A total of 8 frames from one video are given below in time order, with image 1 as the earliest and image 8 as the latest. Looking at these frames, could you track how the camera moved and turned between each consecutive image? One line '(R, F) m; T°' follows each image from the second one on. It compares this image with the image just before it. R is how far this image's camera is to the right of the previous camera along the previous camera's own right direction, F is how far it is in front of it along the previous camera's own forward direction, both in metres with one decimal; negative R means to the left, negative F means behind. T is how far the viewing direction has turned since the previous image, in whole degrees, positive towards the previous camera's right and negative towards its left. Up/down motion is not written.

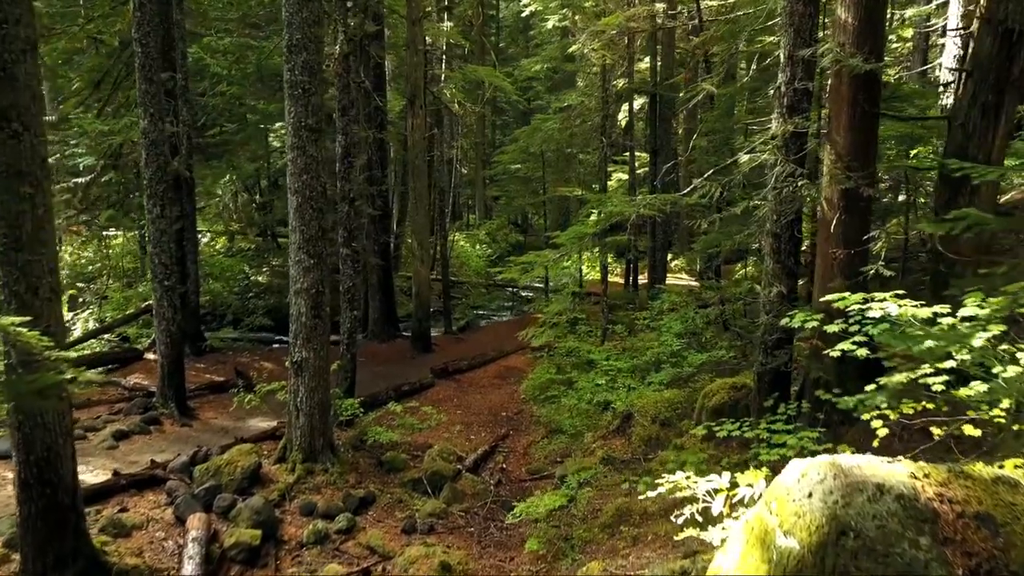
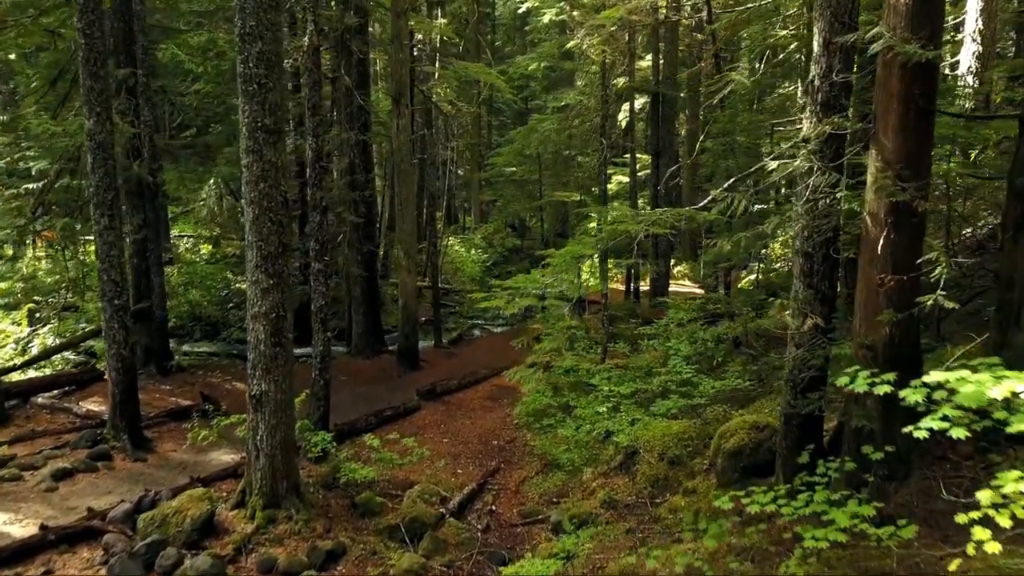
(+0.1, +1.1) m; 0°
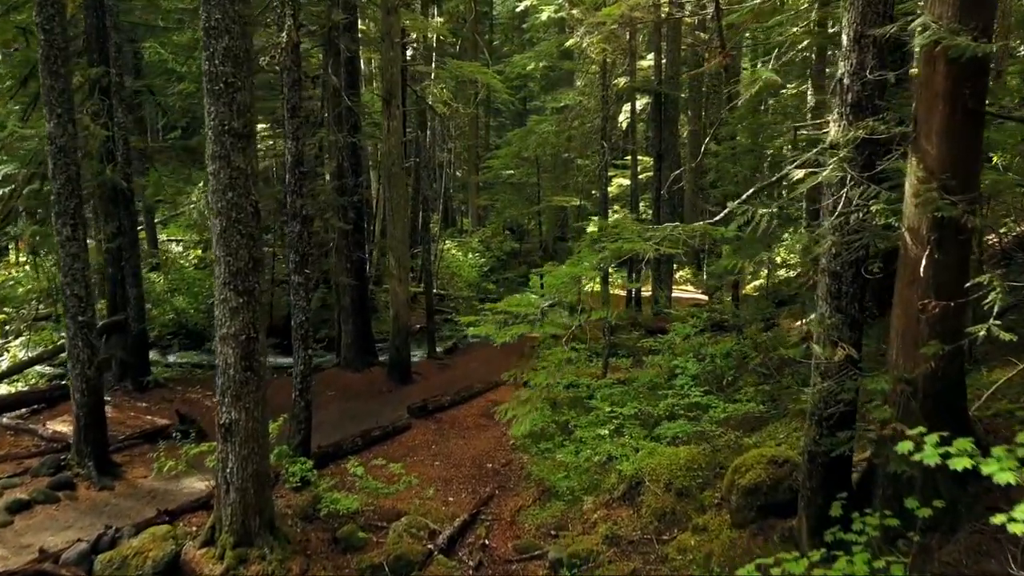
(+0.1, +0.7) m; 0°
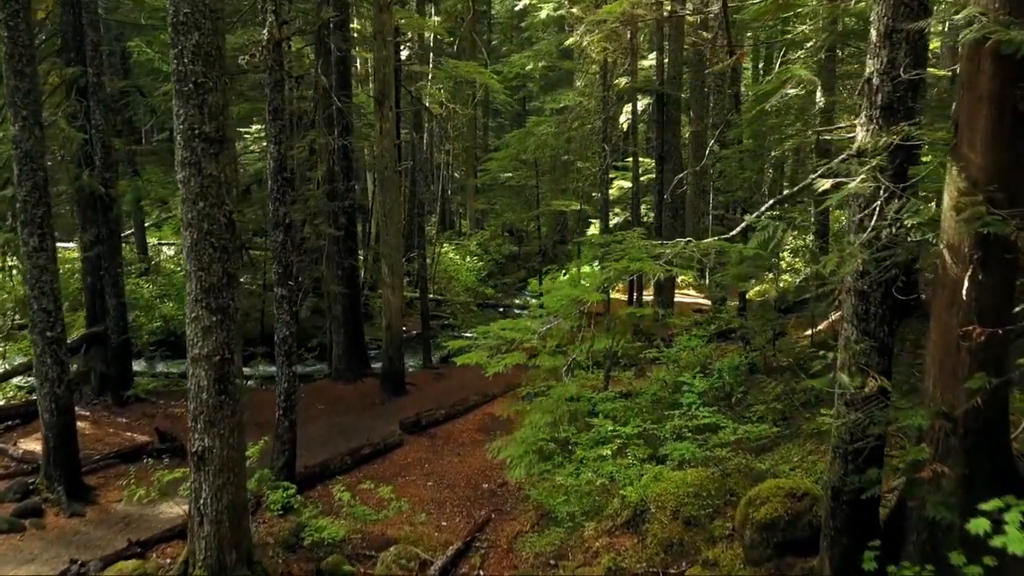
(0.0, +0.5) m; 0°
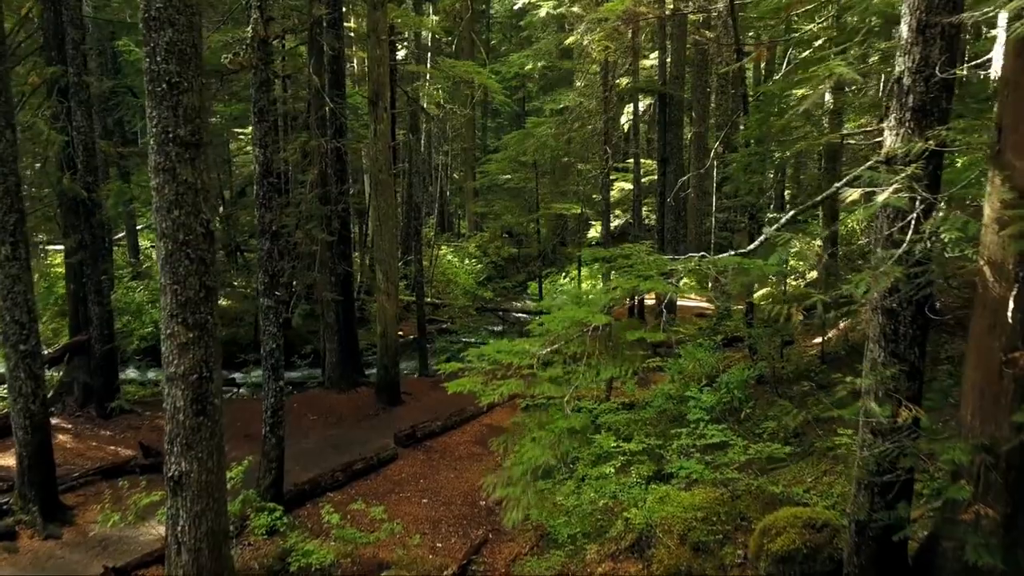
(0.0, +0.4) m; 0°
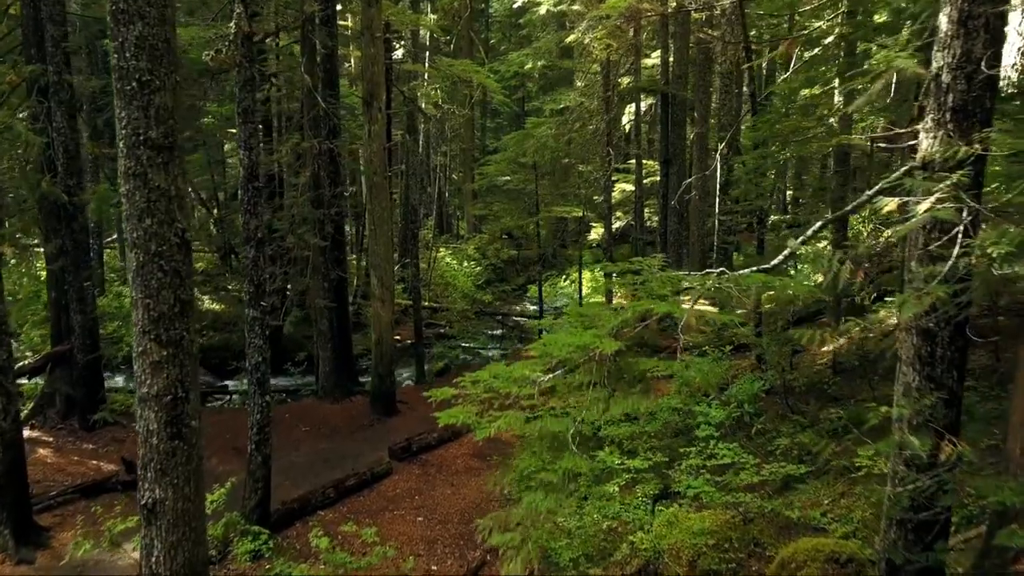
(0.0, +0.4) m; 0°
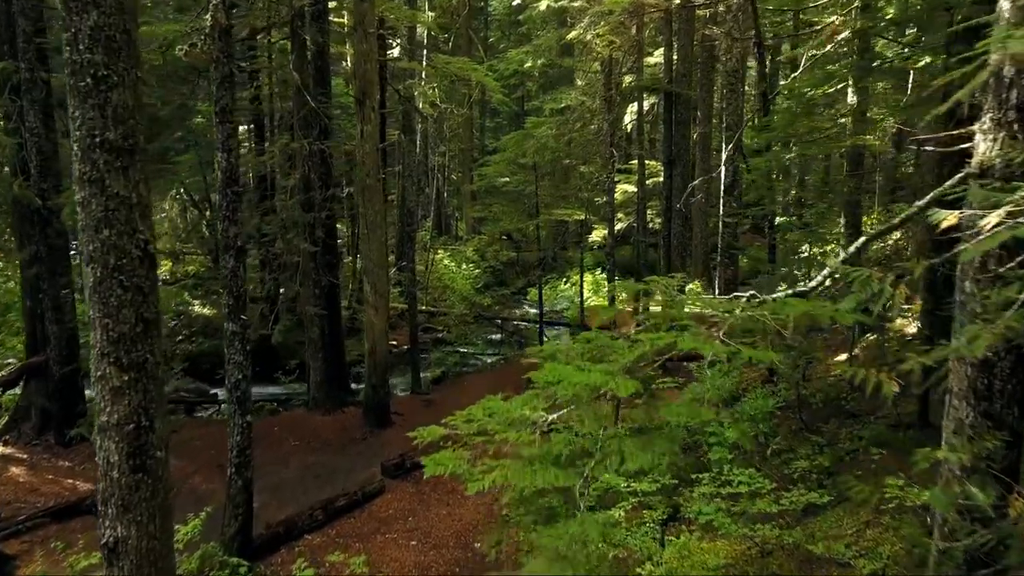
(0.0, +0.5) m; 0°
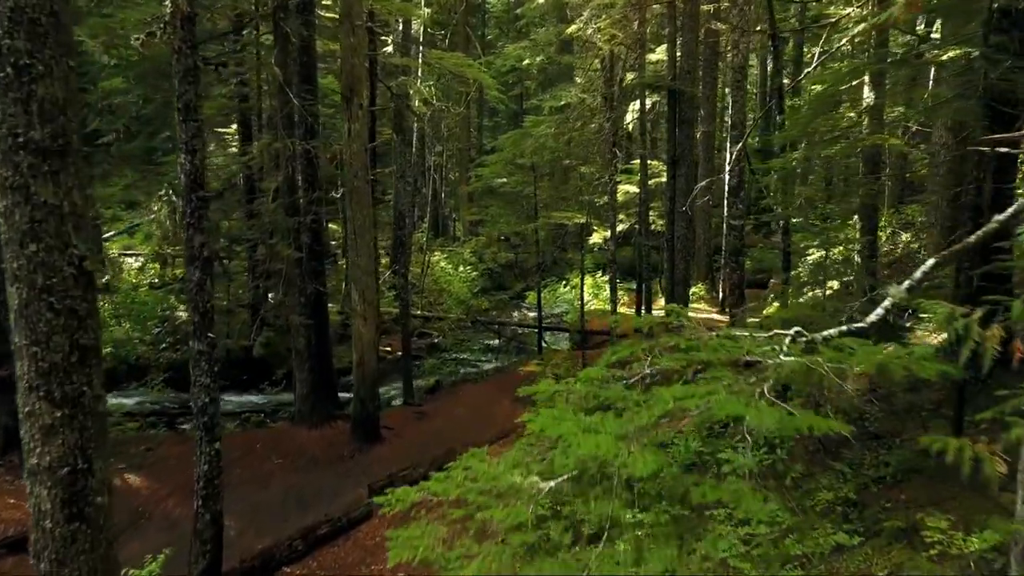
(+0.1, +0.6) m; 0°
